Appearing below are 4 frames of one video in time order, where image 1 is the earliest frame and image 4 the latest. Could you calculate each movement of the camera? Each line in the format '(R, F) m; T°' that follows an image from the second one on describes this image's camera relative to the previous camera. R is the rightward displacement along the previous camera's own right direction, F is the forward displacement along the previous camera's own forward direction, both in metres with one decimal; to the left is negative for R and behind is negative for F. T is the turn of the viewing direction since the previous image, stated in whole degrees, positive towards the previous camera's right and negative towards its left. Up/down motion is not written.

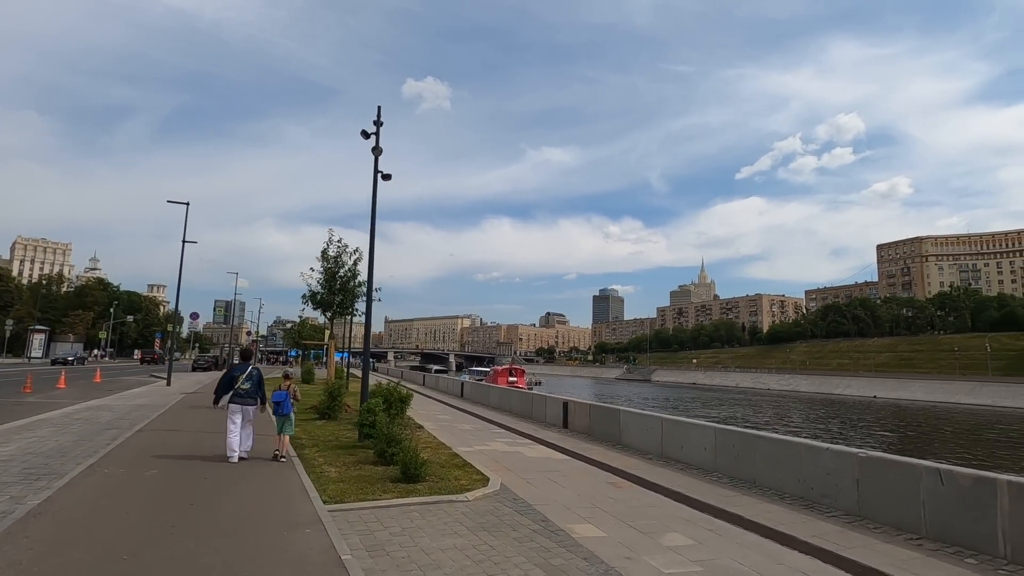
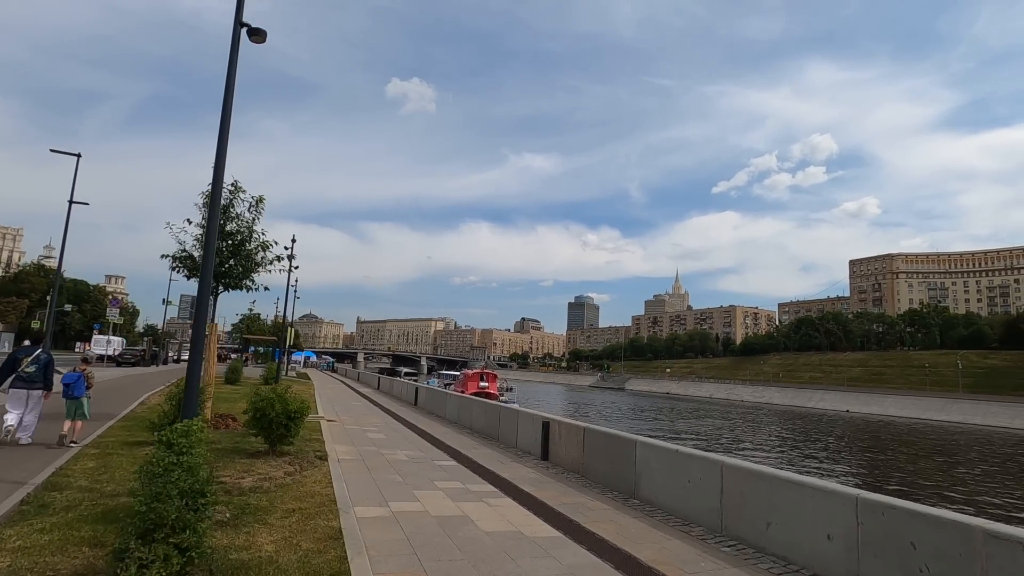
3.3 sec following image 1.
(+0.3, +5.3) m; +3°
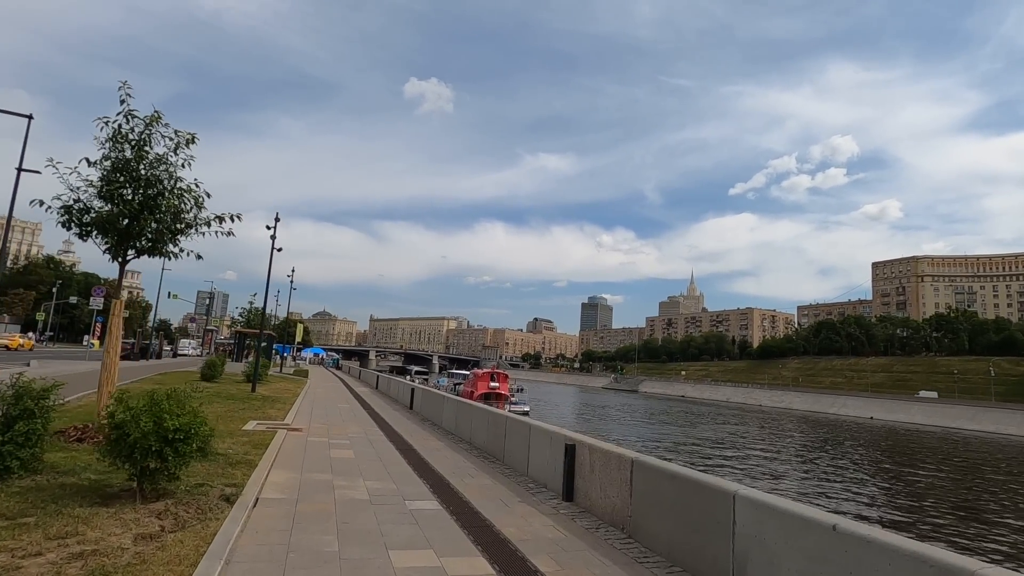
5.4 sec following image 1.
(0.0, +3.5) m; -1°
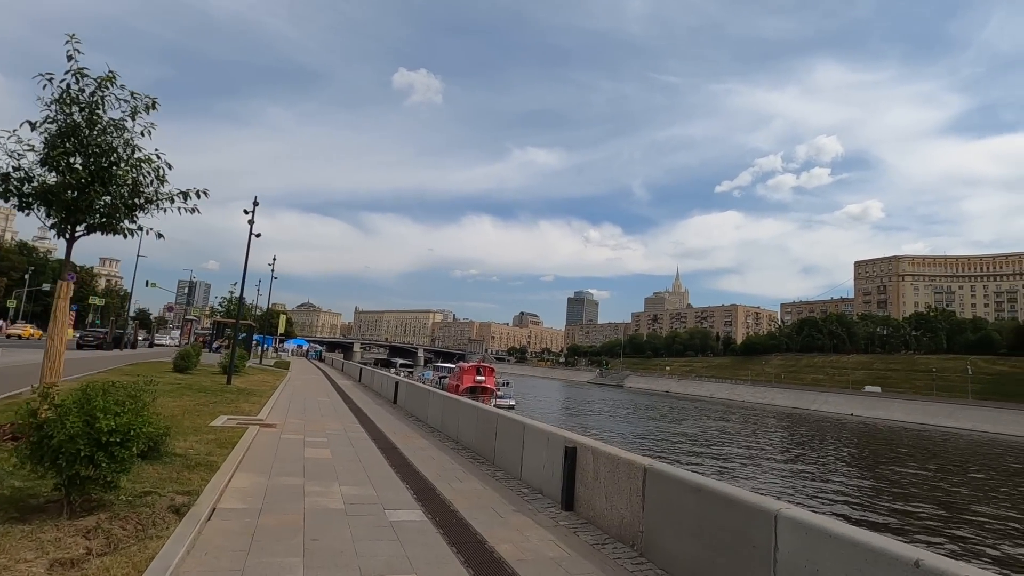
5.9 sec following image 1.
(-0.1, +0.9) m; +1°
